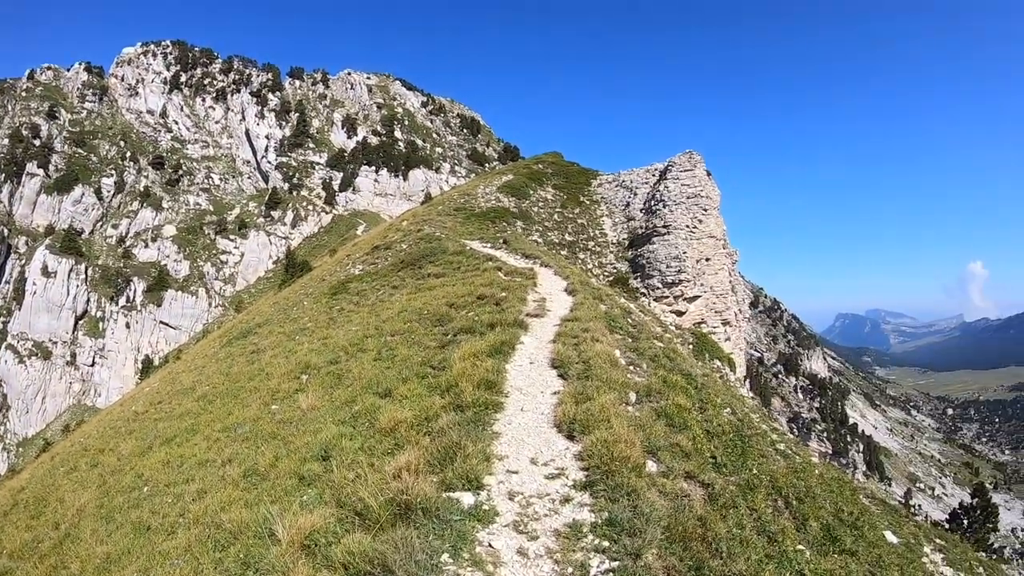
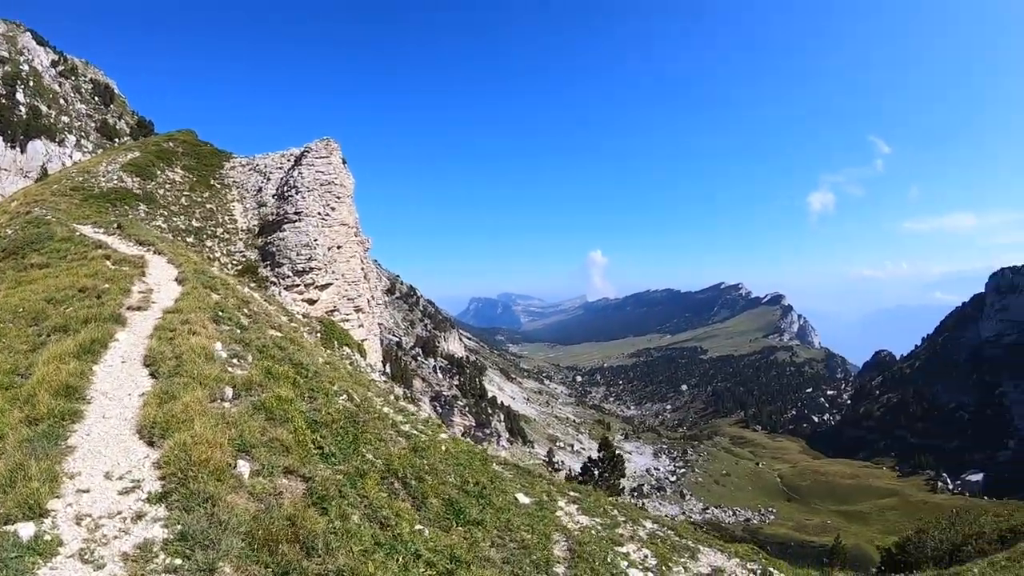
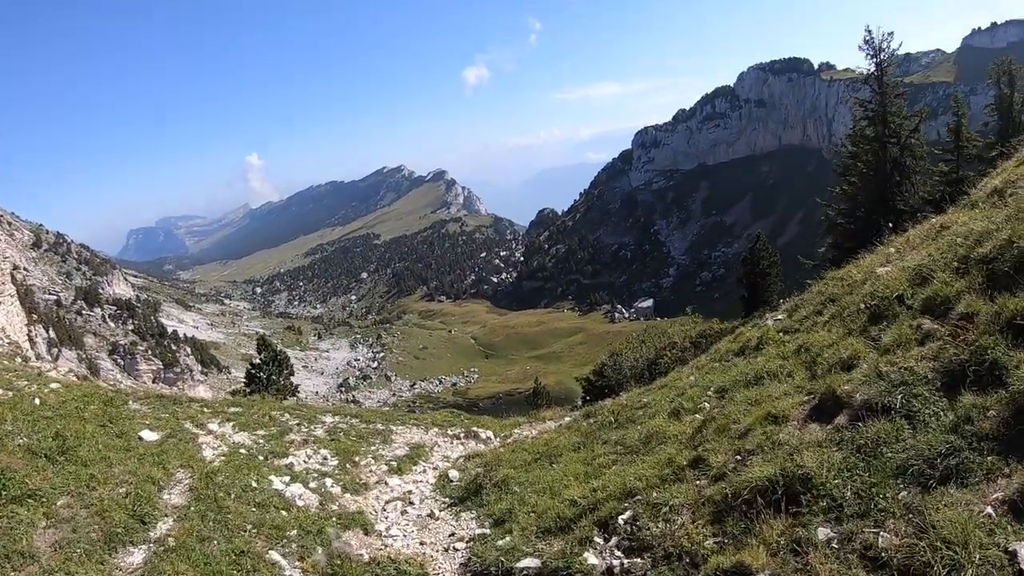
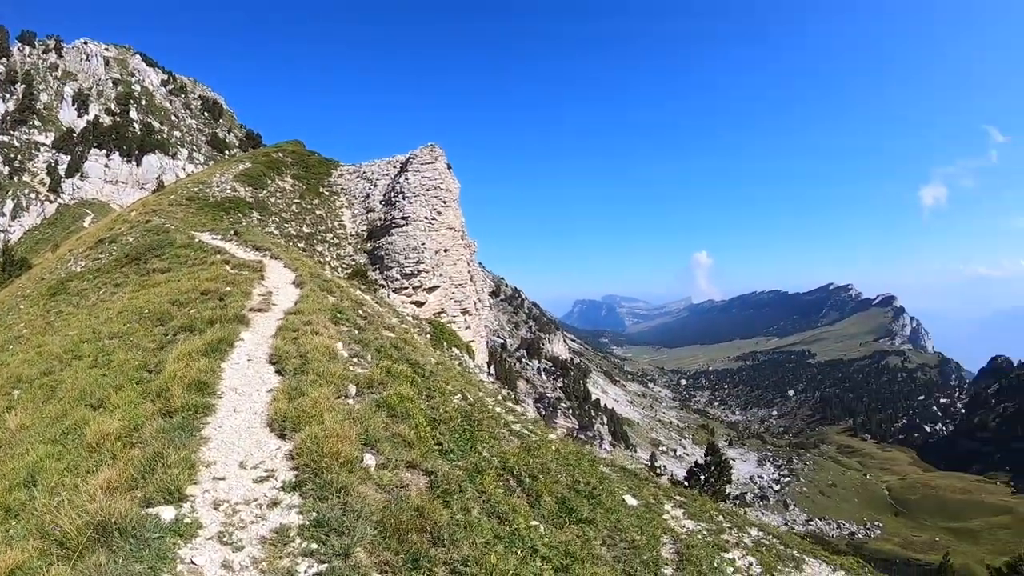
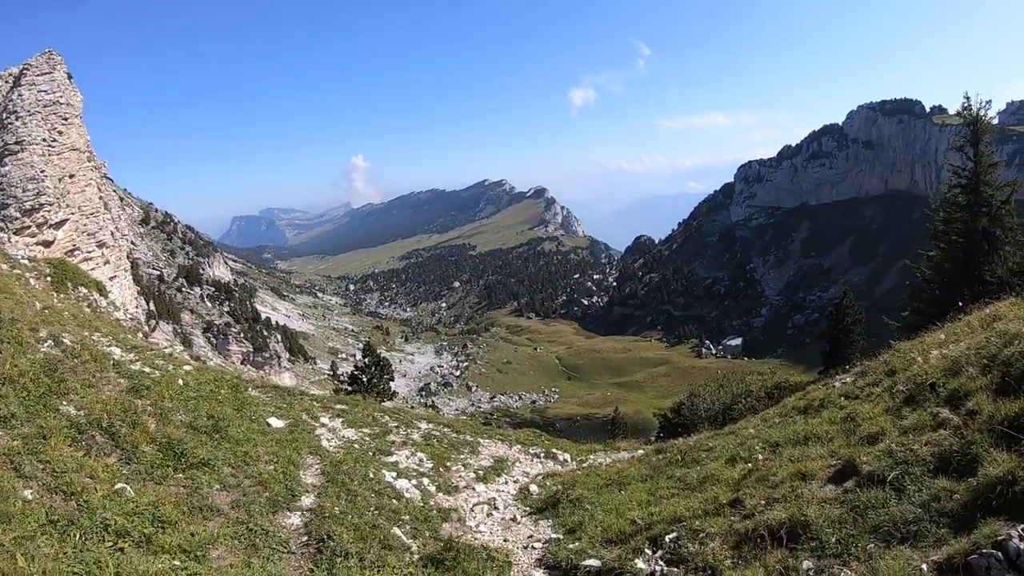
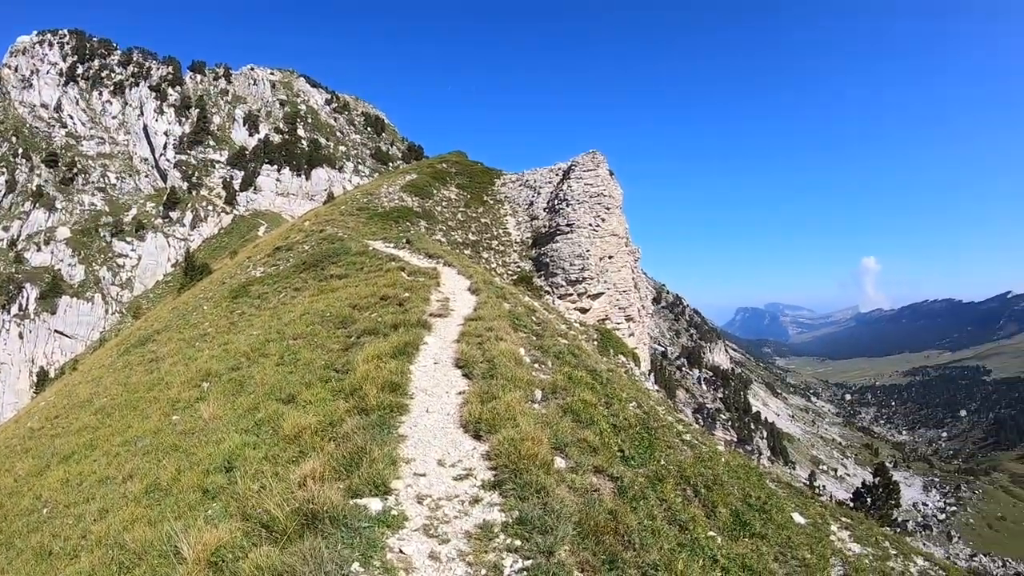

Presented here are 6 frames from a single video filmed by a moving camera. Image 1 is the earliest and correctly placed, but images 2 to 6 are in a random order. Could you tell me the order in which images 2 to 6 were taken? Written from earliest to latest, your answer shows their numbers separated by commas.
6, 4, 2, 5, 3
